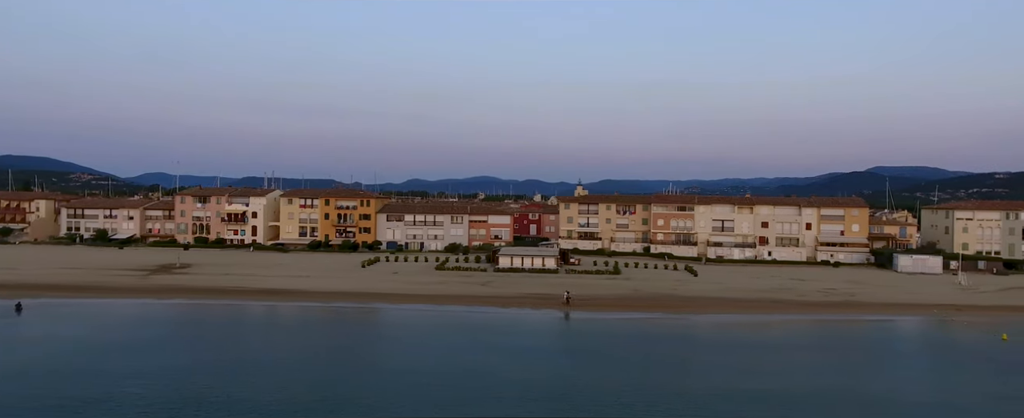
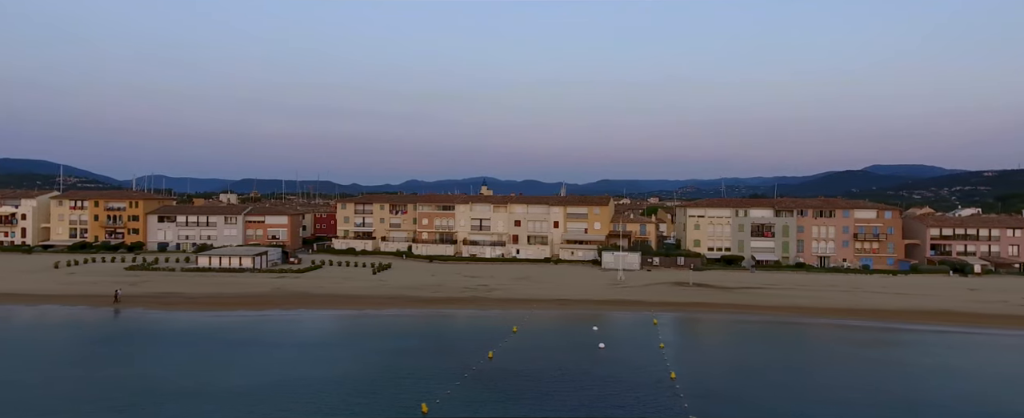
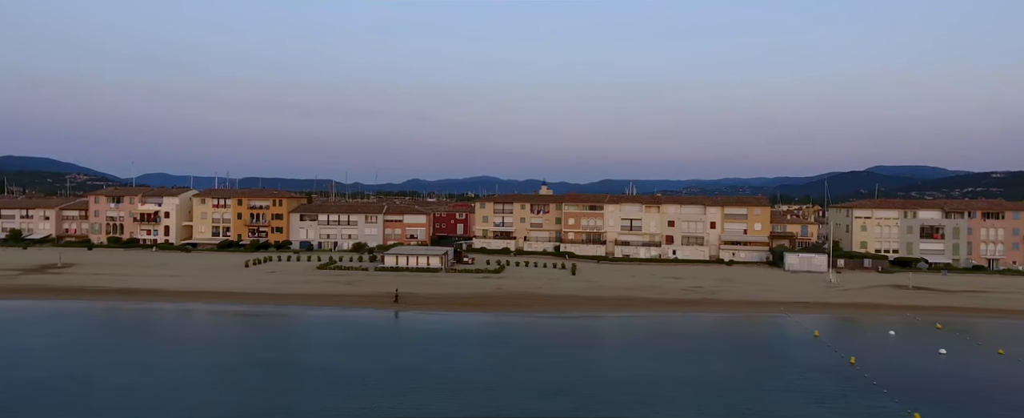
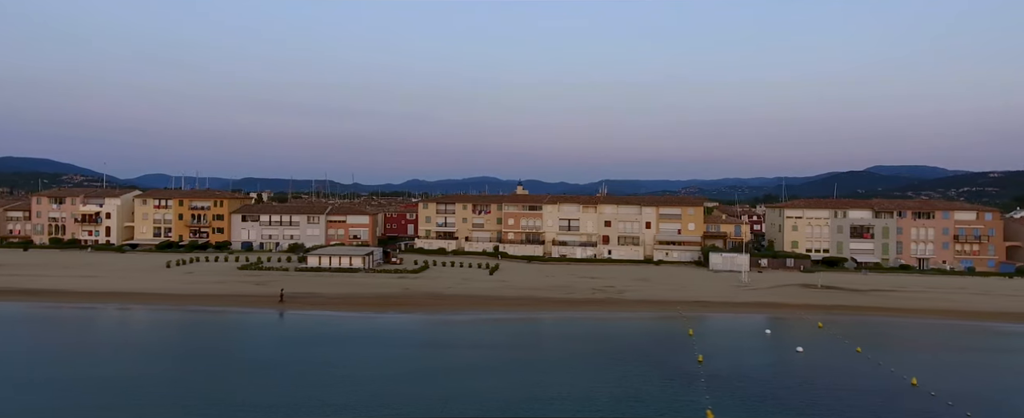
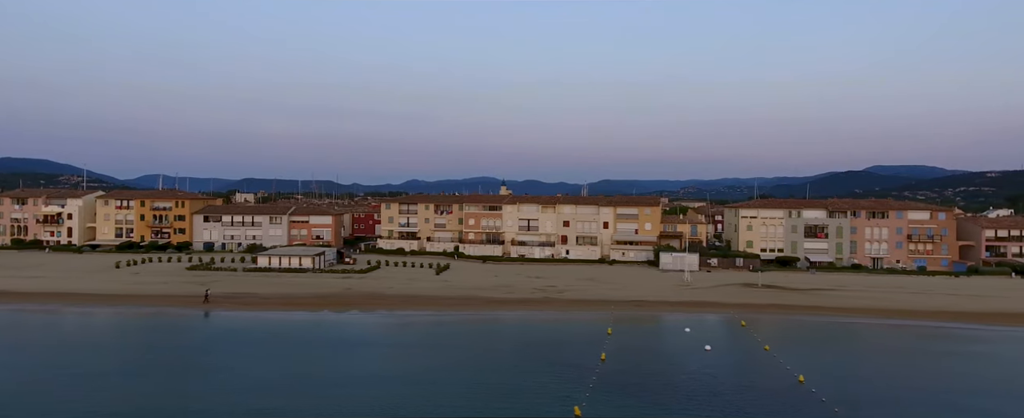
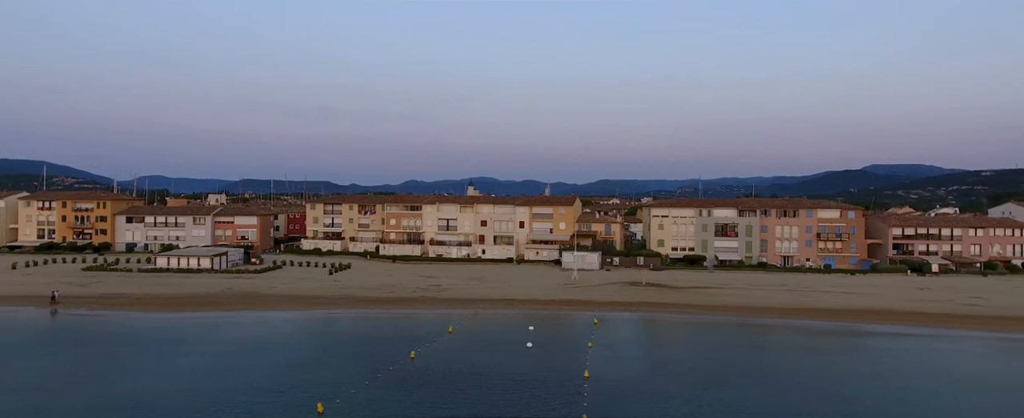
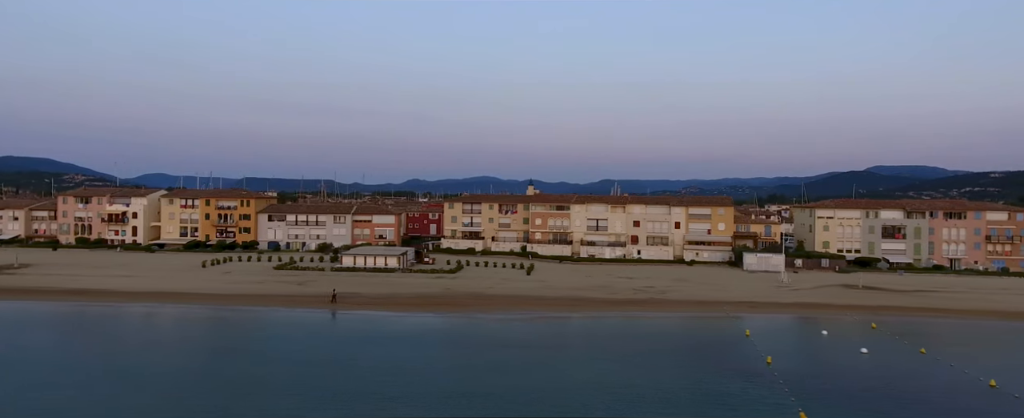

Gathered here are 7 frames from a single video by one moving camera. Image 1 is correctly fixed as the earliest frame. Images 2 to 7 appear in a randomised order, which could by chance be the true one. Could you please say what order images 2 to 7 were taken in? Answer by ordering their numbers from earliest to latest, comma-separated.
3, 7, 4, 5, 2, 6
